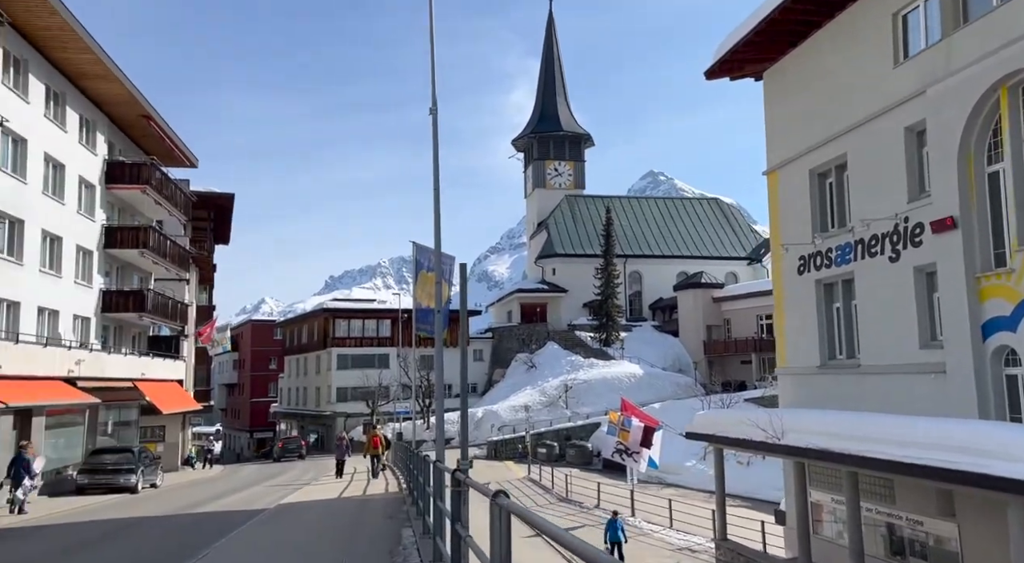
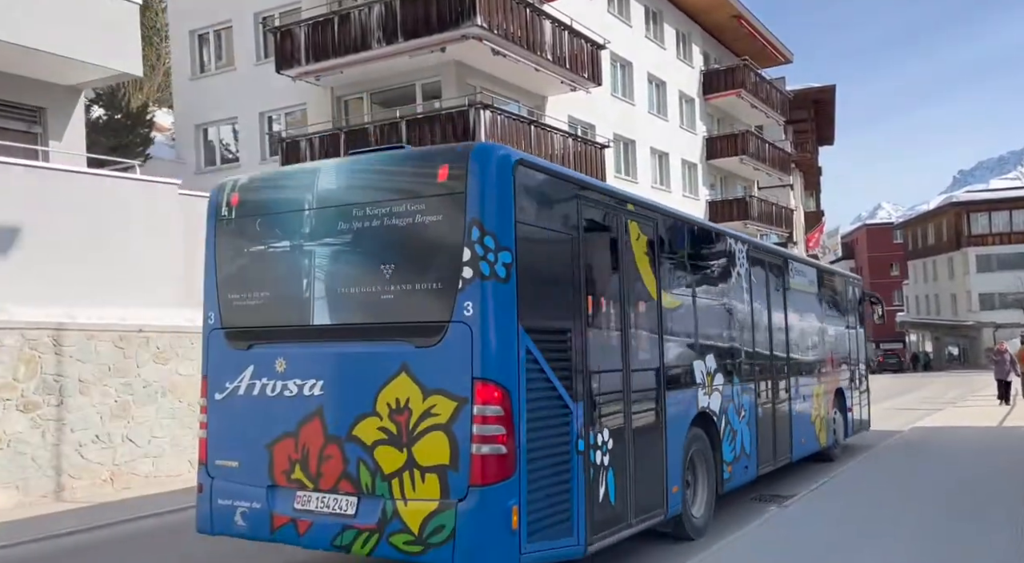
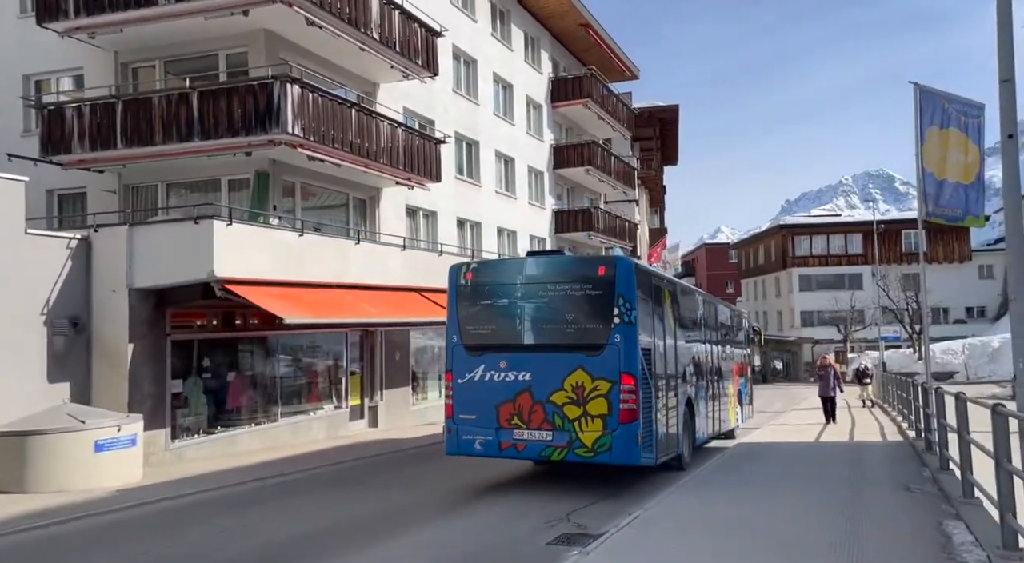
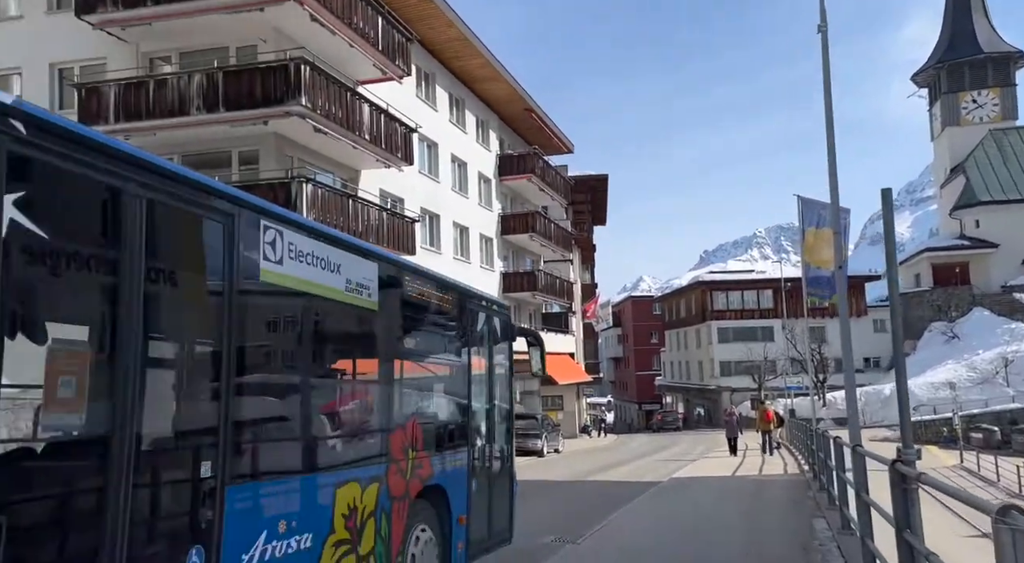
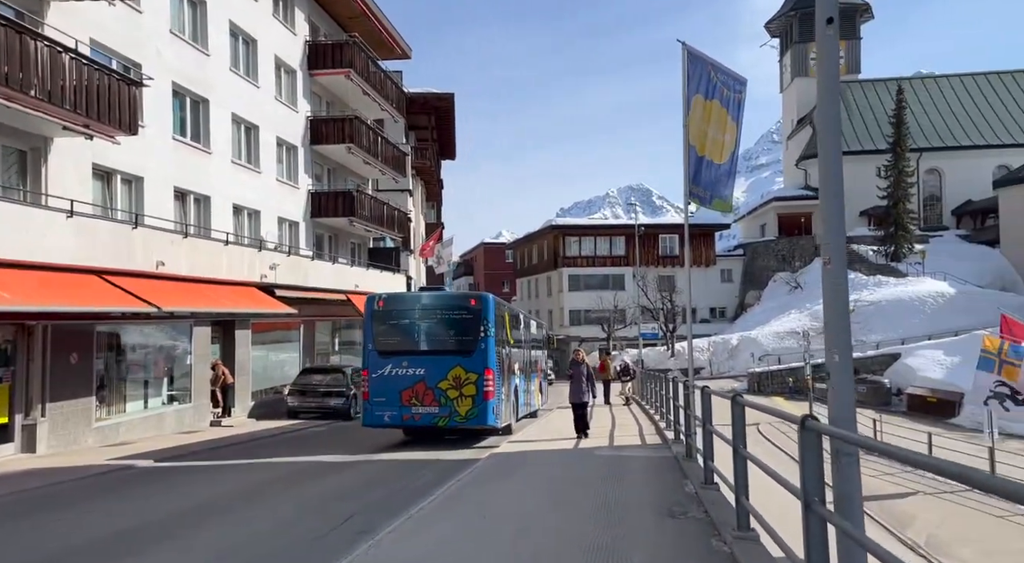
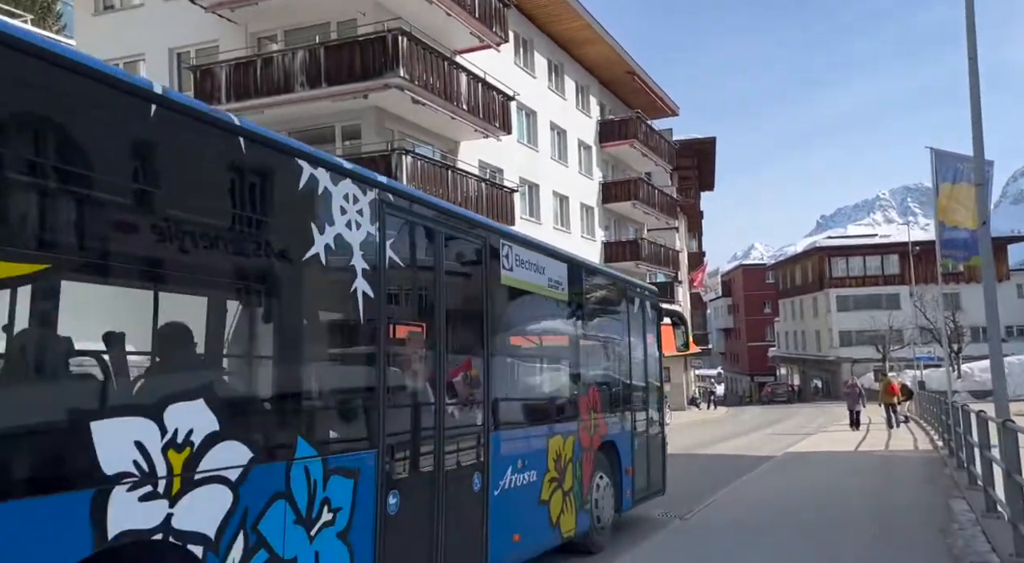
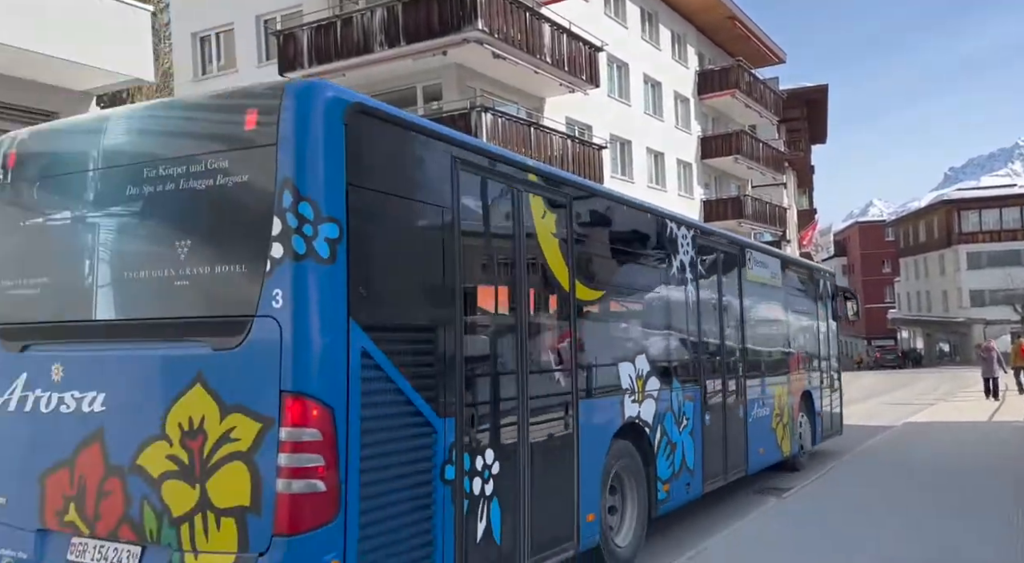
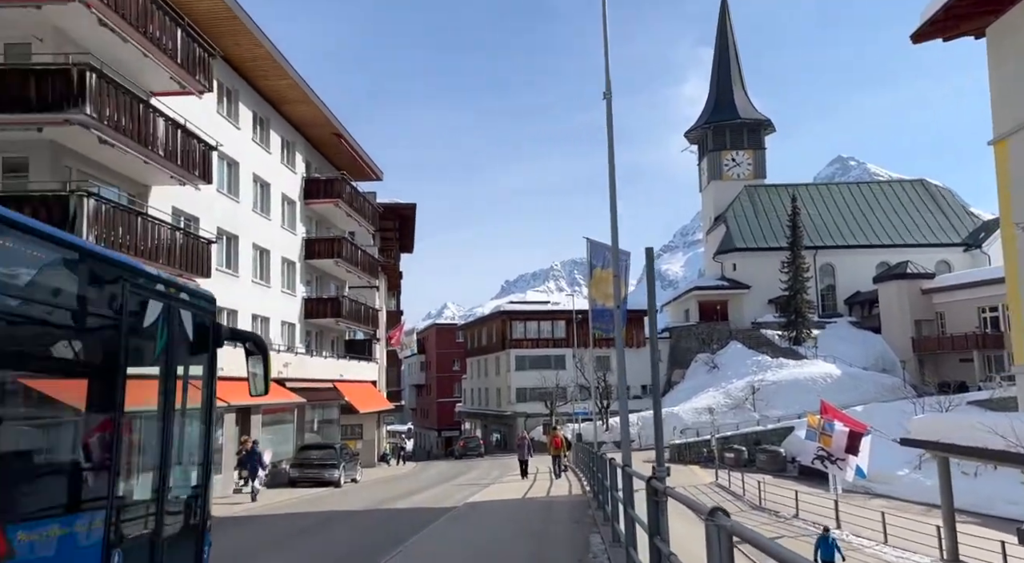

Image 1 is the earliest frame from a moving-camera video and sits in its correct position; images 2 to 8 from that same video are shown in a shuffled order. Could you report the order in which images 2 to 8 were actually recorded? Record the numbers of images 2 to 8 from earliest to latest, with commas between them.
8, 4, 6, 7, 2, 3, 5
